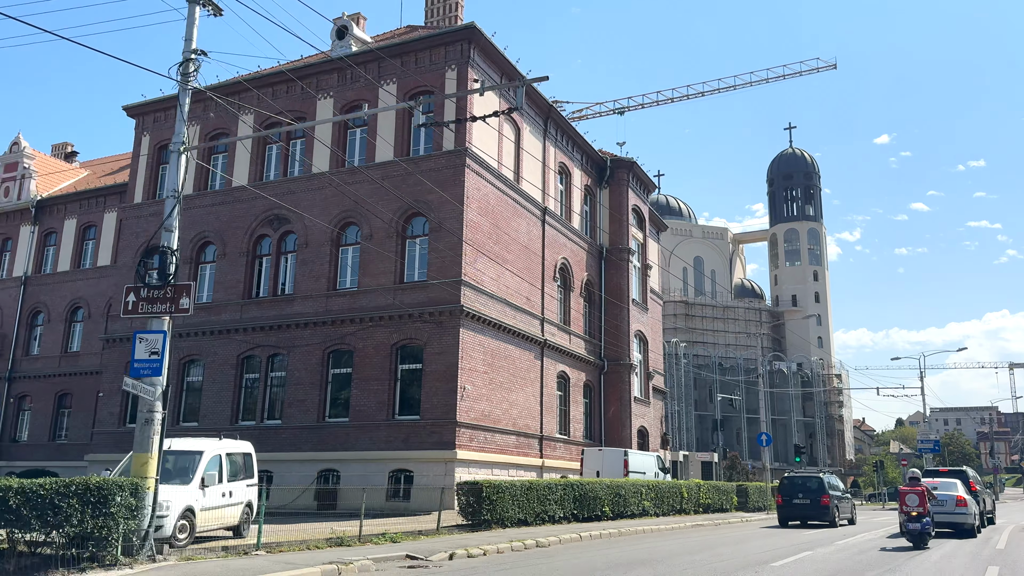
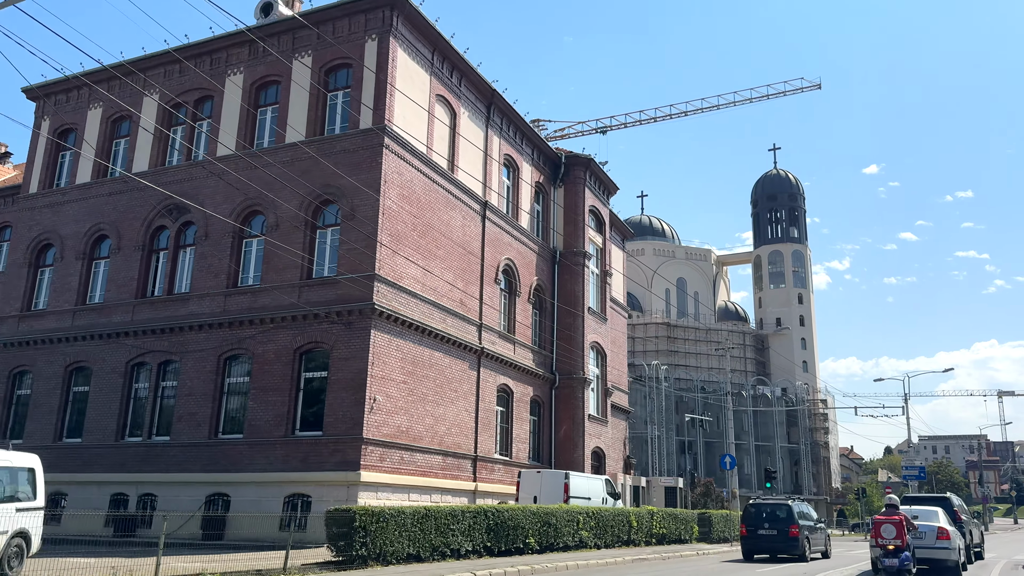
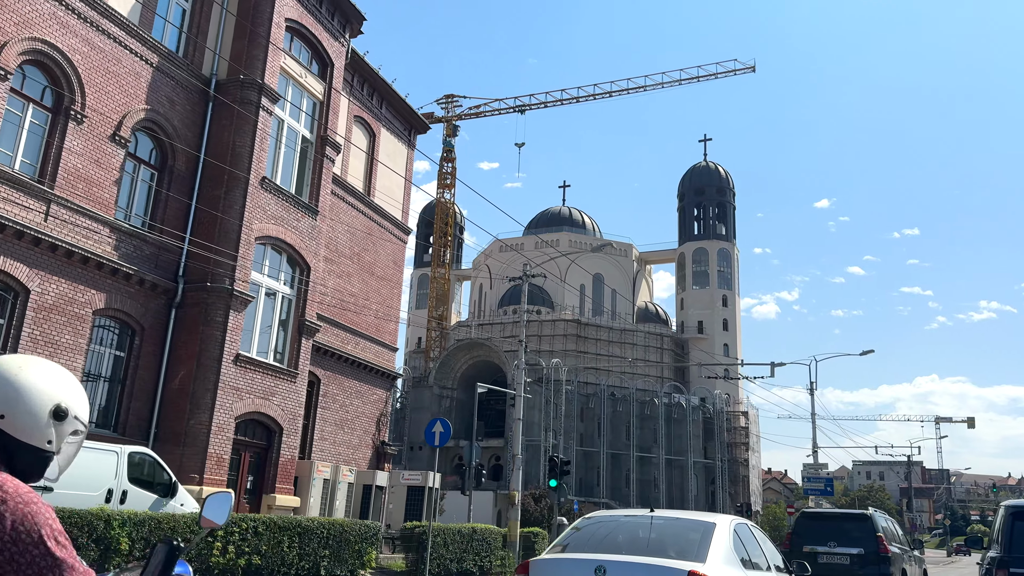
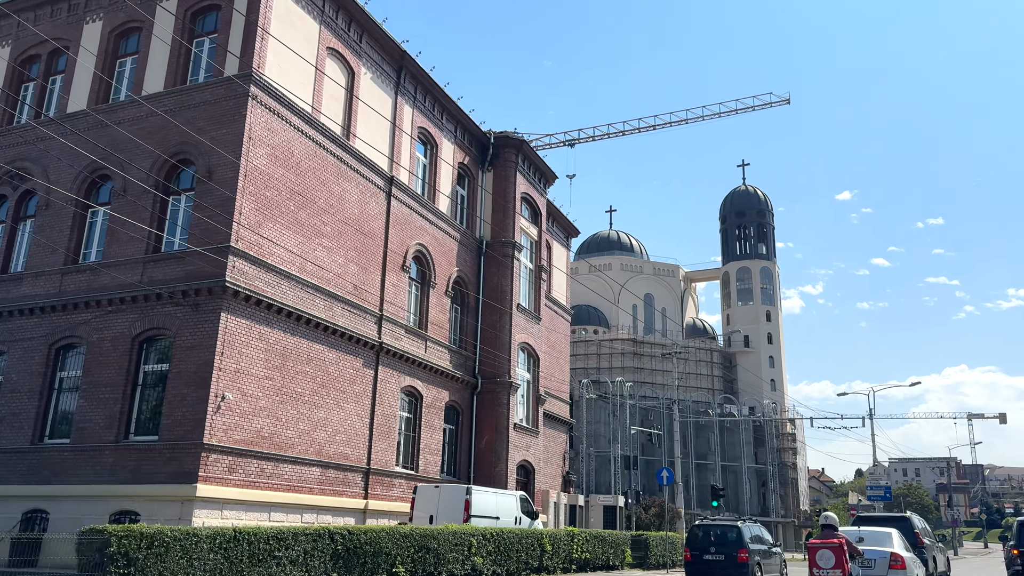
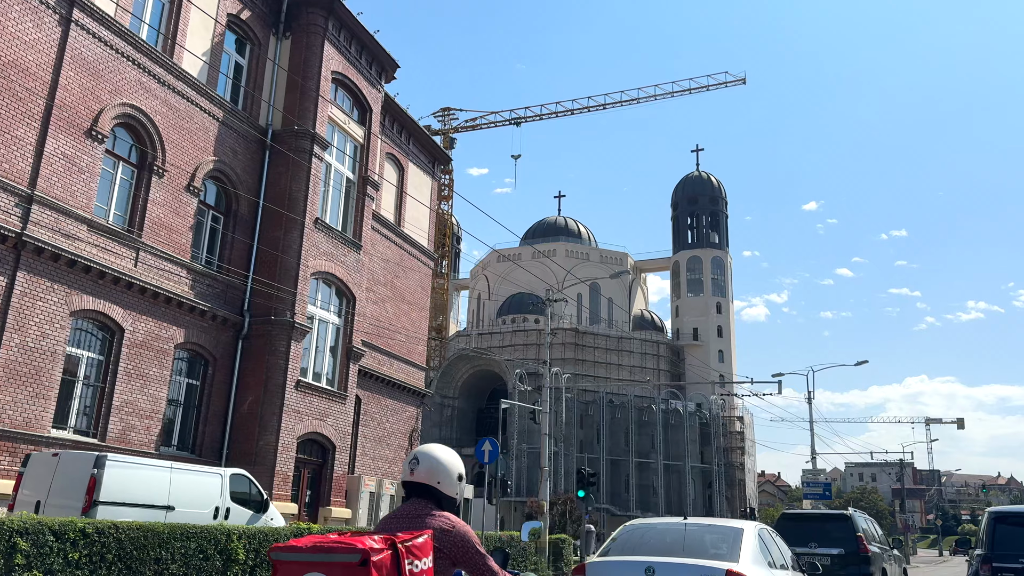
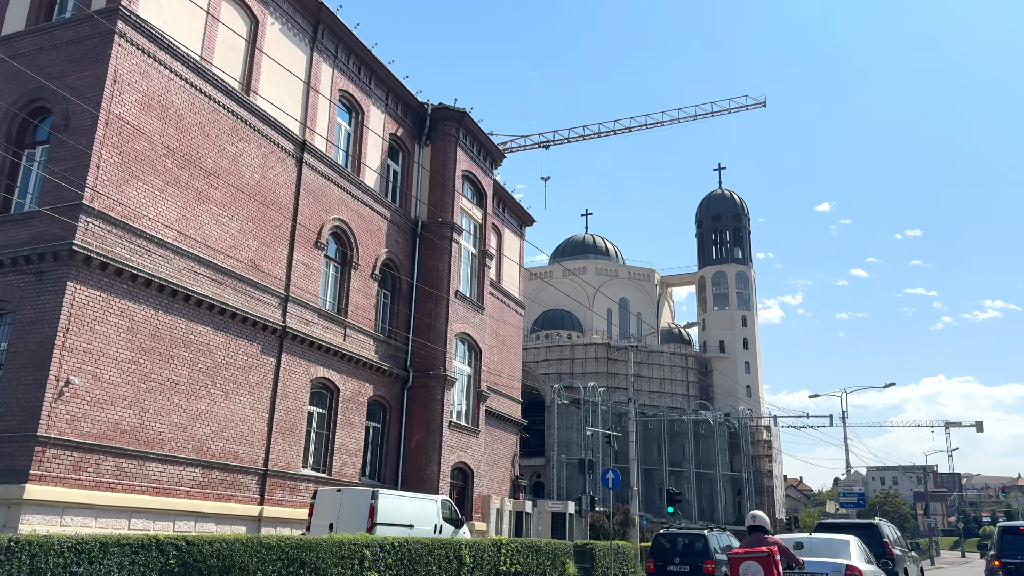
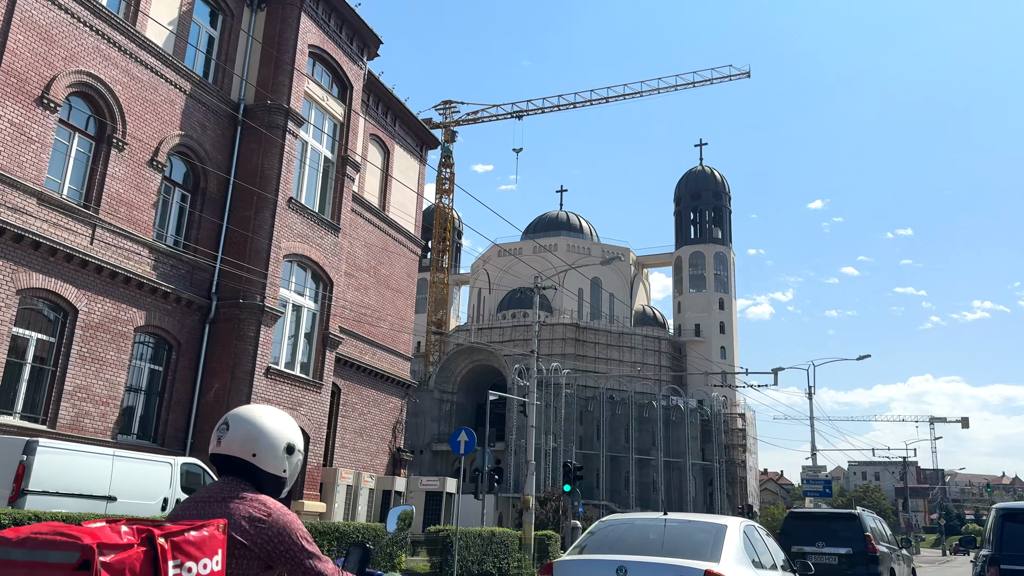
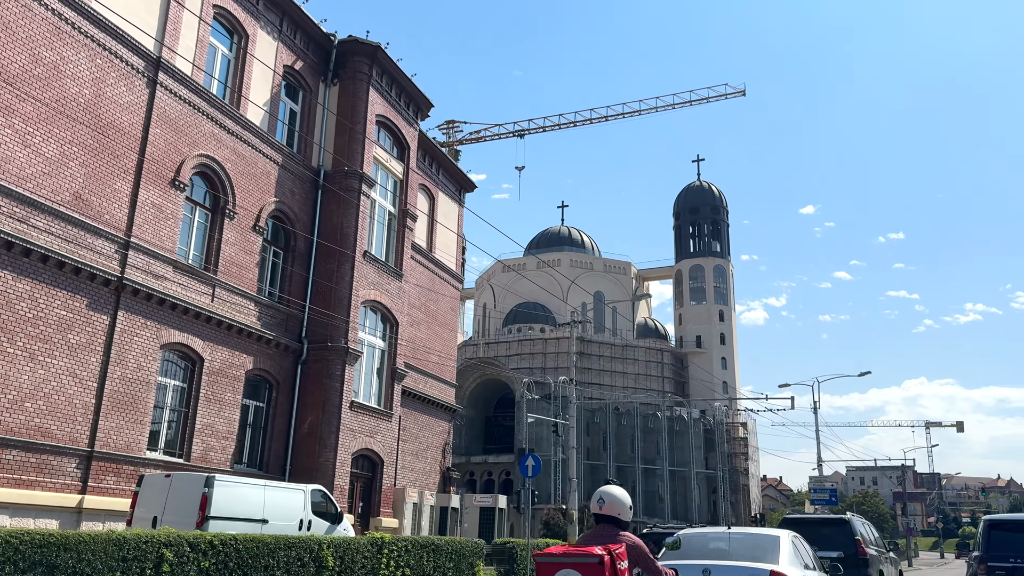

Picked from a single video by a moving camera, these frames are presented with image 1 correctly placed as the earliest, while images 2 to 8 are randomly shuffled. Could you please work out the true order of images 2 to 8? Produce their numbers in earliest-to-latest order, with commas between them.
2, 4, 6, 8, 5, 7, 3
